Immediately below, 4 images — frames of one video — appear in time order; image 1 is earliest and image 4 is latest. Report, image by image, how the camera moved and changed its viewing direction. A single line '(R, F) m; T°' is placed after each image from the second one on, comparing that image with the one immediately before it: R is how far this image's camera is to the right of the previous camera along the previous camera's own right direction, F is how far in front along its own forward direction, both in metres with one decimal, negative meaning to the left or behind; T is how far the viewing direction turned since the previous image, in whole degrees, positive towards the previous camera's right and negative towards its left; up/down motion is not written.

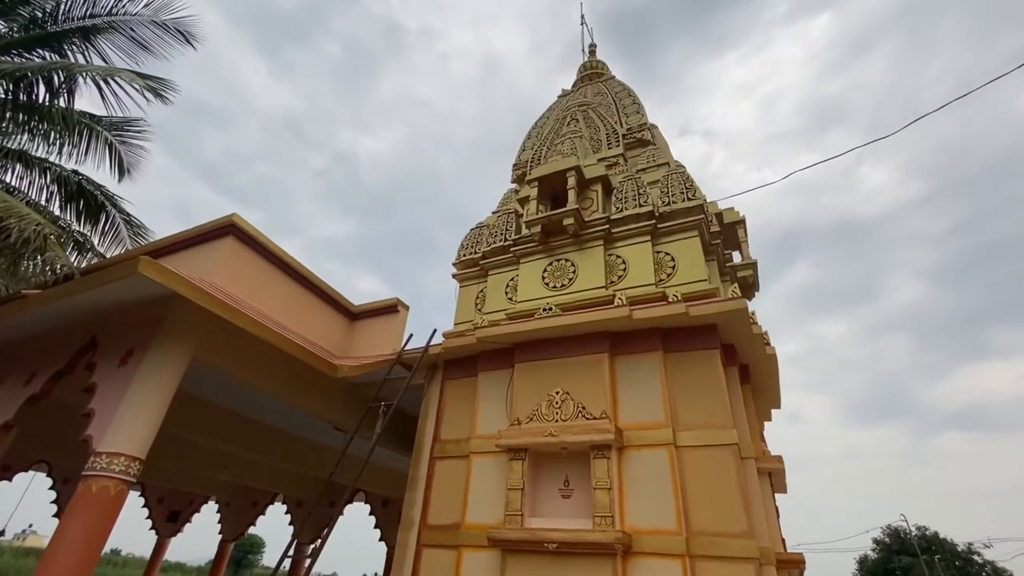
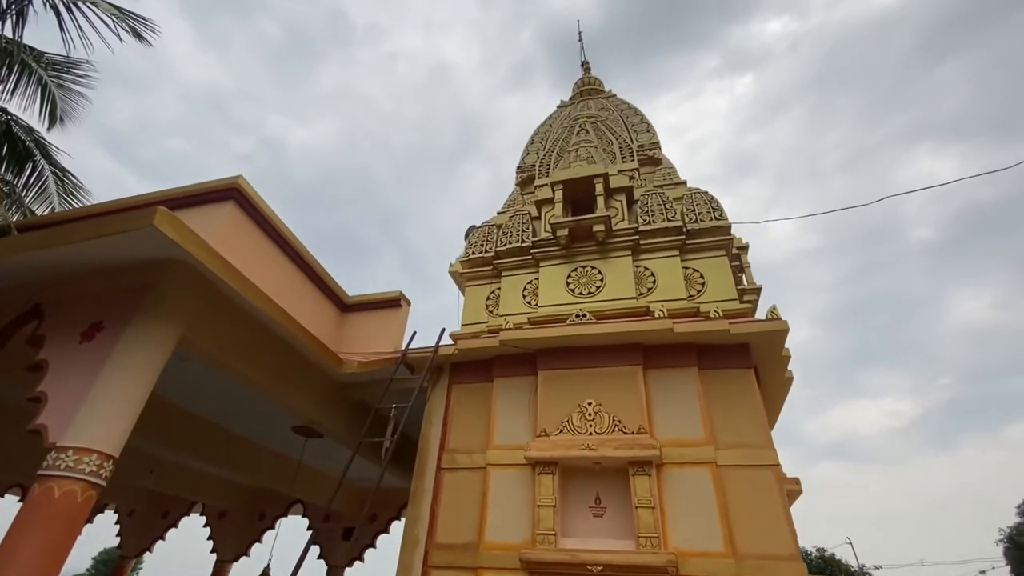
(-1.2, +0.4) m; +9°
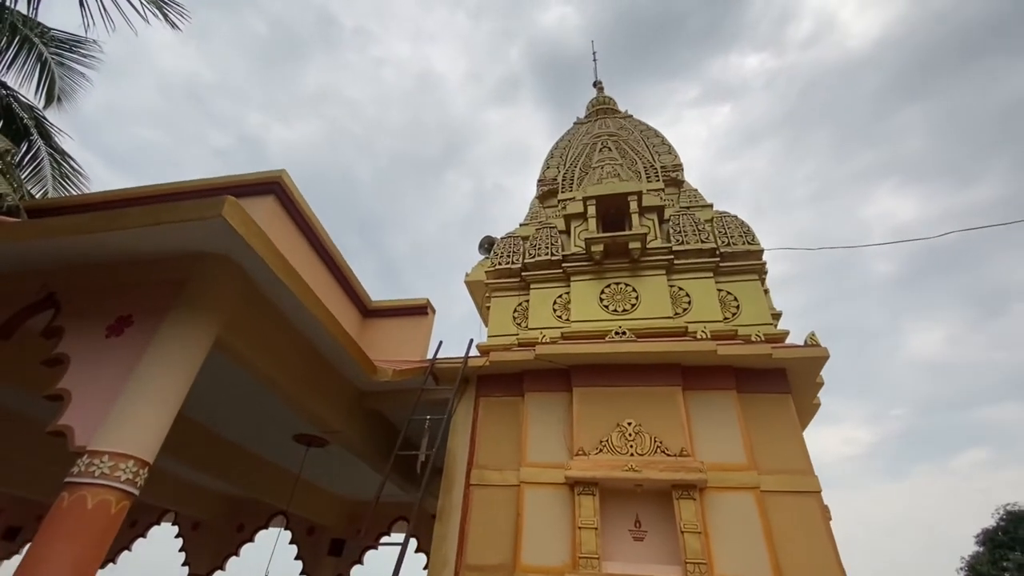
(-0.8, +0.1) m; +3°
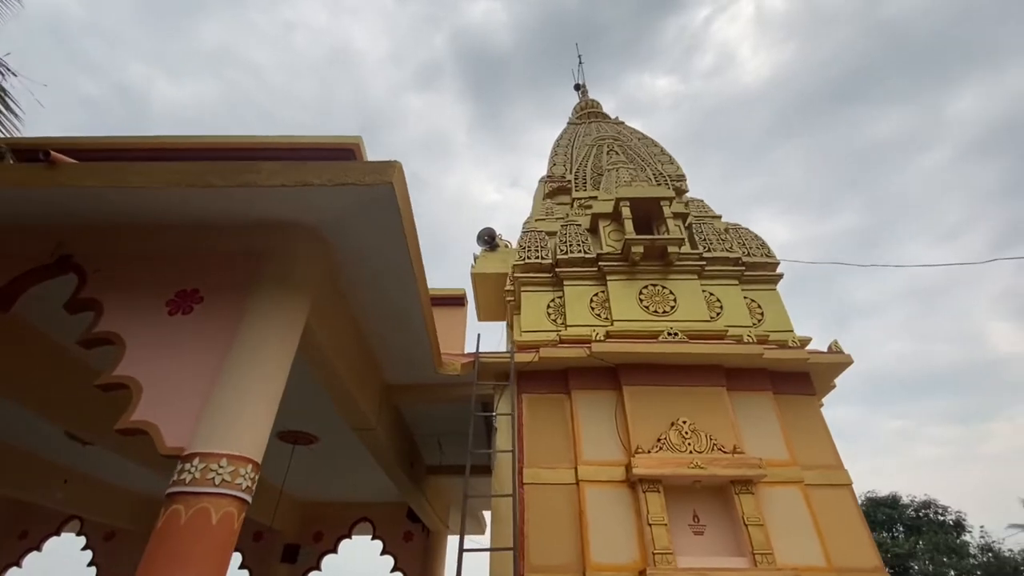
(-1.7, +0.3) m; +11°
